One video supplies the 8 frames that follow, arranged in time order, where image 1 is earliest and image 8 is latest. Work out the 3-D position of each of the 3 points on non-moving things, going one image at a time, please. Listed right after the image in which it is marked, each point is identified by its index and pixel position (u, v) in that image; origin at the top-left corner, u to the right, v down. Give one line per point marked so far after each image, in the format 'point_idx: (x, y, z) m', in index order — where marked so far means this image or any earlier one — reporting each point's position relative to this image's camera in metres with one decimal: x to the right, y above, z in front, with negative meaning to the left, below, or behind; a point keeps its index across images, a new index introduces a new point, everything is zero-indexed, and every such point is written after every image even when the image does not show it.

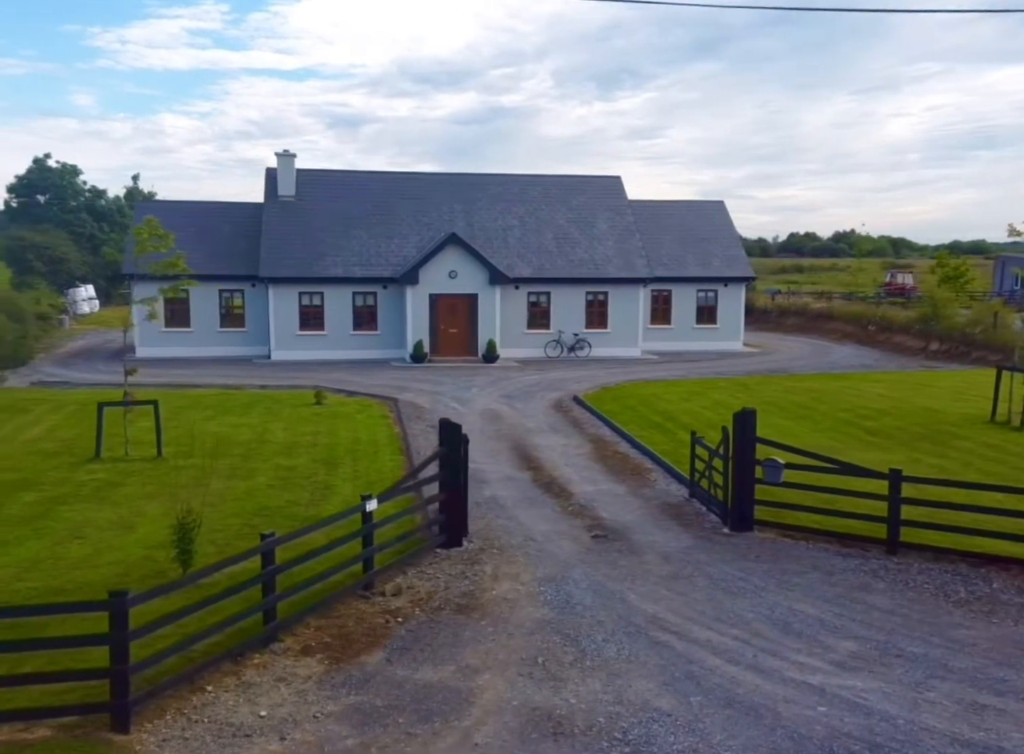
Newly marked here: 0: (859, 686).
0: (+2.9, -2.6, +7.0) m
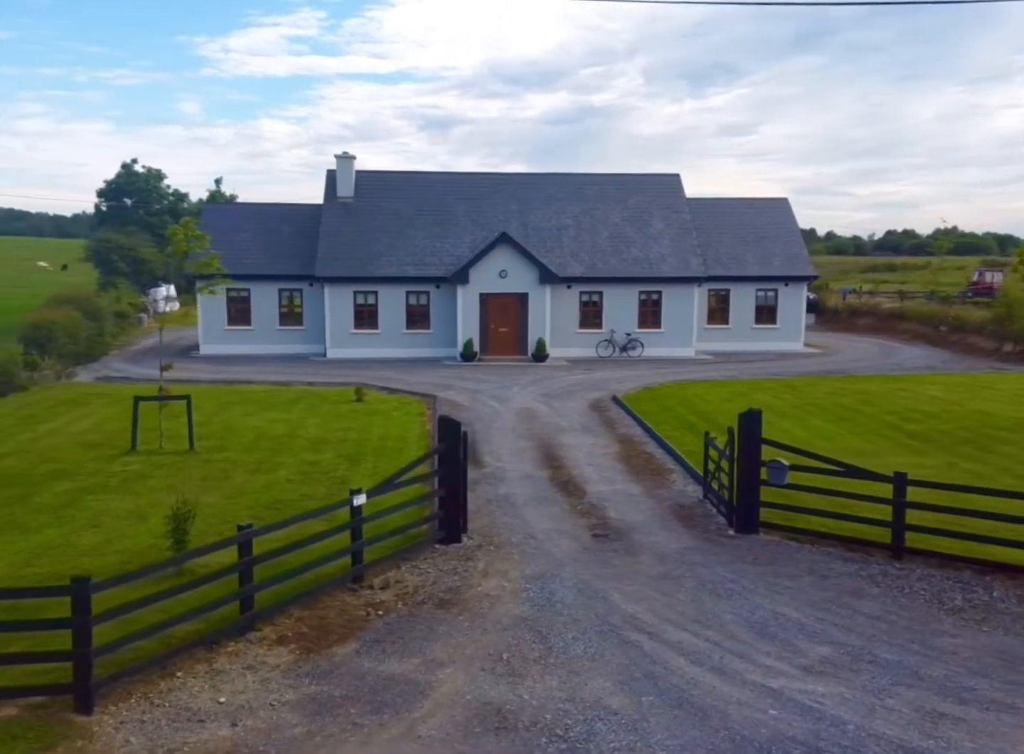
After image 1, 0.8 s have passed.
0: (+2.5, -2.6, +6.8) m
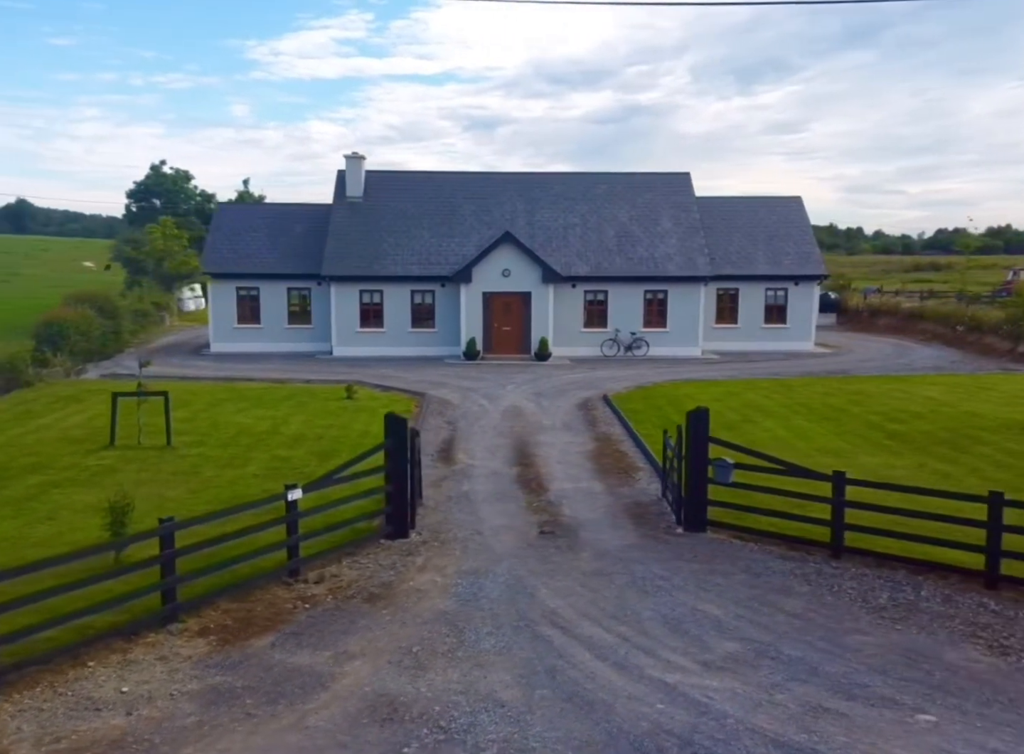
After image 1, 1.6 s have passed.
0: (+1.7, -2.6, +6.8) m
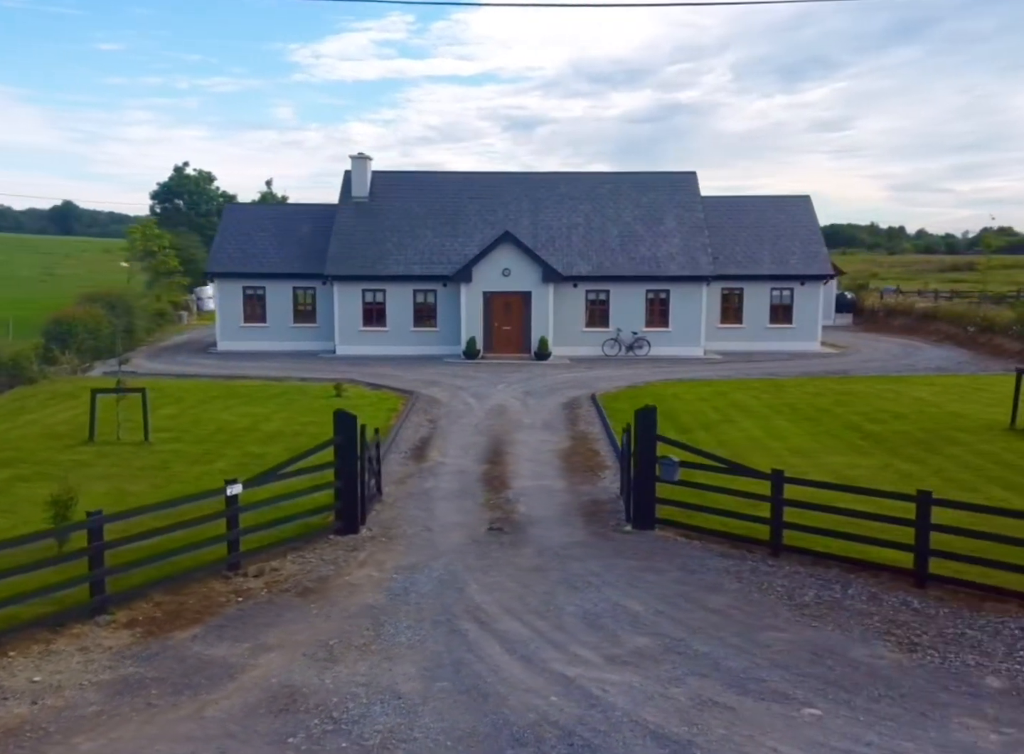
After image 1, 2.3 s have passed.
0: (+0.8, -2.5, +6.8) m
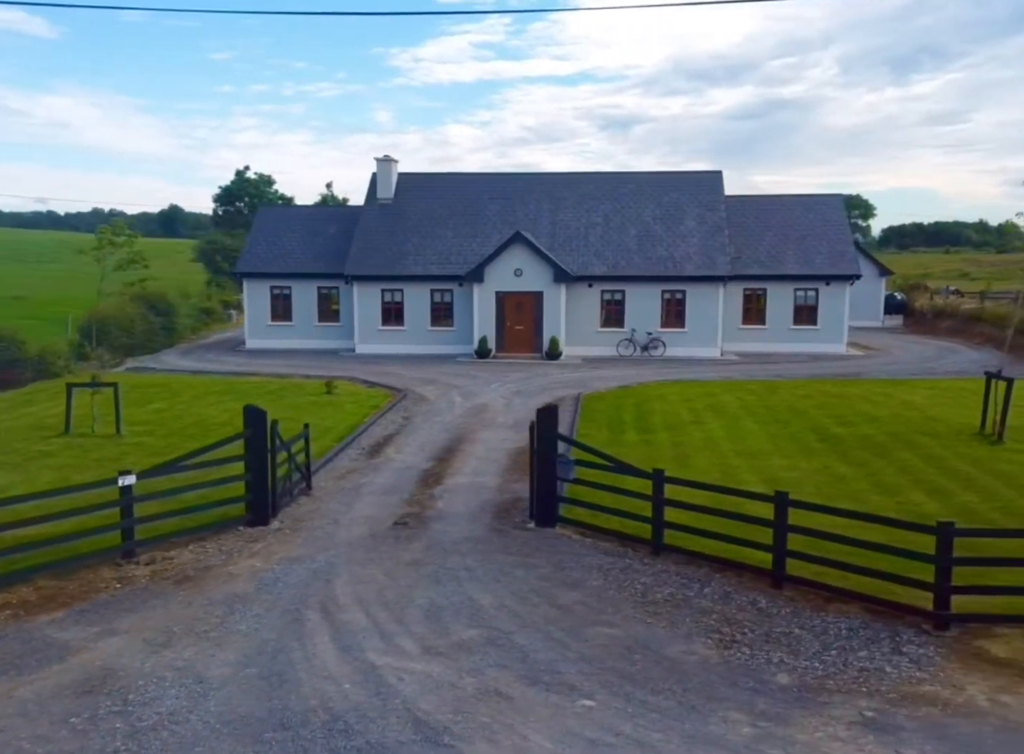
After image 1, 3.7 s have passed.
0: (-0.8, -2.5, +7.0) m
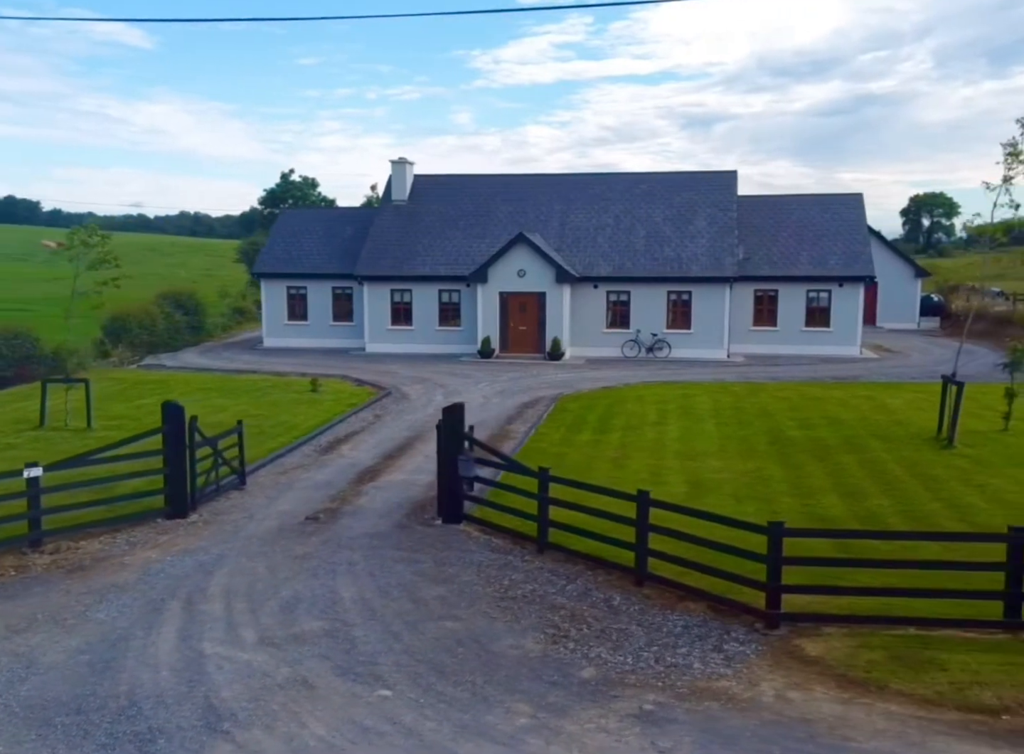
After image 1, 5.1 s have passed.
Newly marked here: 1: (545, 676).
0: (-2.4, -2.5, +7.2) m
1: (+0.3, -2.4, +6.7) m
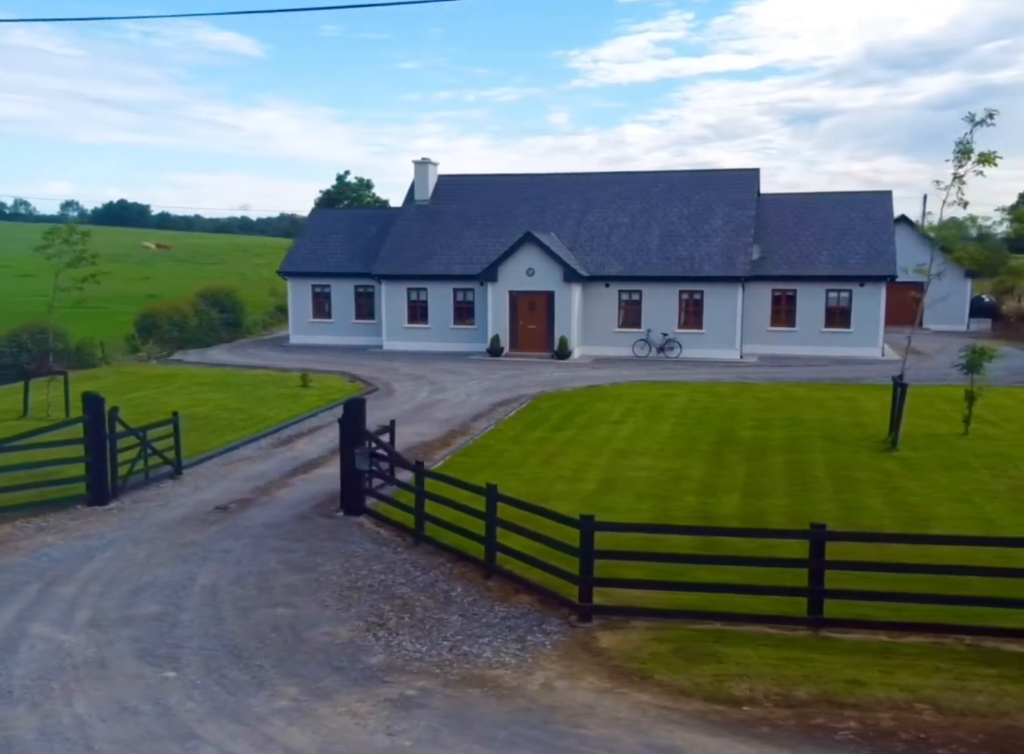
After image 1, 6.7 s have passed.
0: (-4.1, -2.4, +7.4) m
1: (-1.5, -2.4, +6.9) m
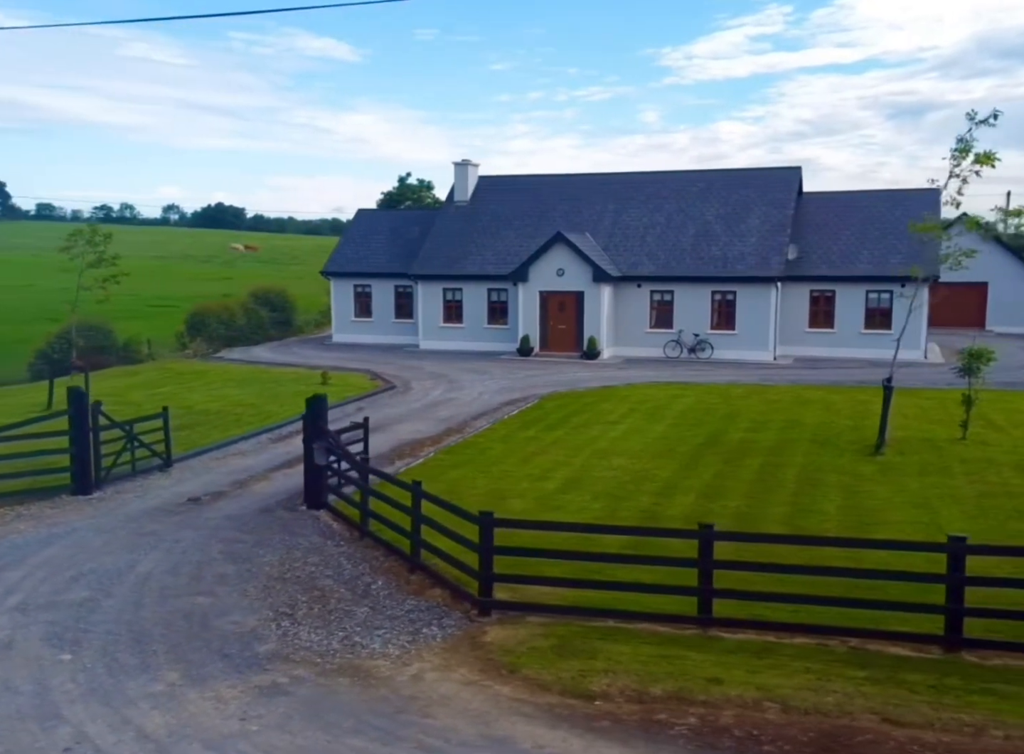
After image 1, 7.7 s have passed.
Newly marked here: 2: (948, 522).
0: (-5.1, -2.3, +7.9) m
1: (-2.5, -2.4, +7.2) m
2: (+6.0, -2.0, +11.2) m
